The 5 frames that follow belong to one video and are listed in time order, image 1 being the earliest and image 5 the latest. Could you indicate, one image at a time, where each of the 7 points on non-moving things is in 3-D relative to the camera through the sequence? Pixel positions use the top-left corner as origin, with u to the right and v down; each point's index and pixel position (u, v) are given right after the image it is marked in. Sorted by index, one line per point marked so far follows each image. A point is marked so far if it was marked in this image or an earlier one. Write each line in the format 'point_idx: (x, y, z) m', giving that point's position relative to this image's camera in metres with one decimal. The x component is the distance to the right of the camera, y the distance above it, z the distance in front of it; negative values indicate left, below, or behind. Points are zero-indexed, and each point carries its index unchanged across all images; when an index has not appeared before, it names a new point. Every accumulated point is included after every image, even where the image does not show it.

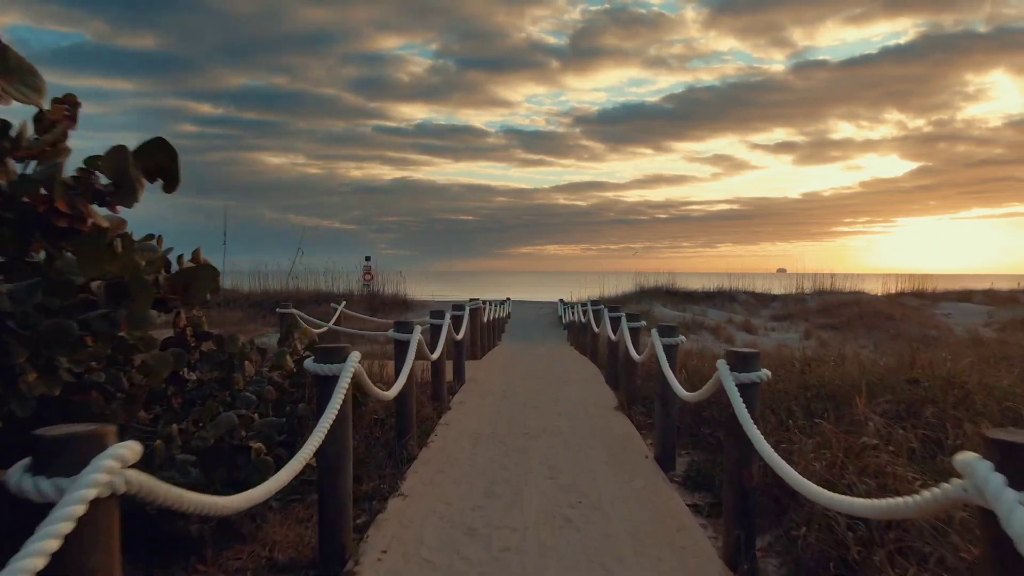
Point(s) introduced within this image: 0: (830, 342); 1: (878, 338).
0: (+6.8, -1.1, +18.4) m
1: (+7.7, -1.0, +18.1) m
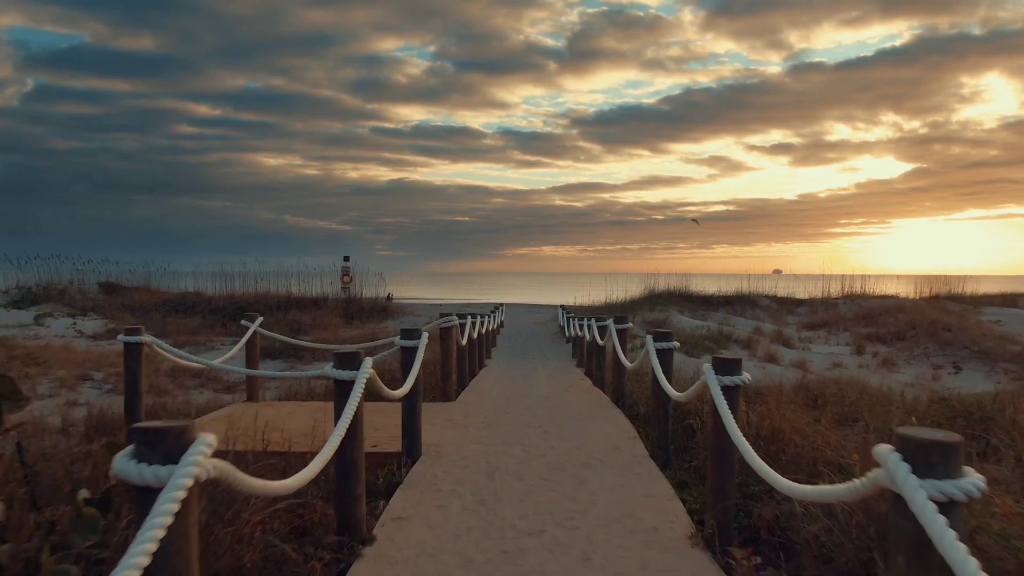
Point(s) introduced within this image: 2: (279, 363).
0: (+6.7, -1.3, +15.1) m
1: (+7.6, -1.1, +14.8) m
2: (-4.5, -1.5, +16.7) m
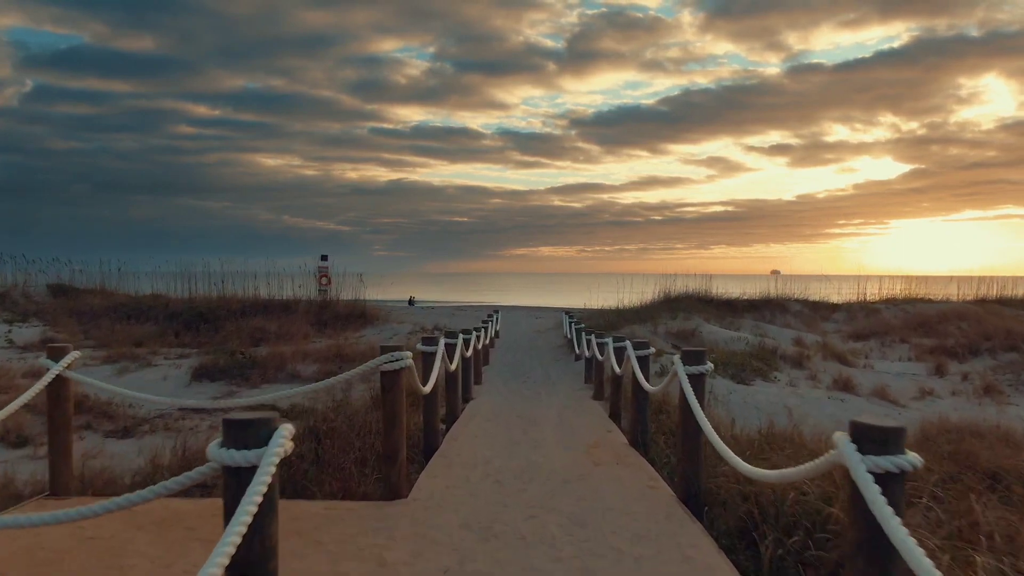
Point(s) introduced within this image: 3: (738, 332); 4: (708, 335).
0: (+6.6, -1.3, +11.8) m
1: (+7.6, -1.2, +11.5) m
2: (-4.6, -1.5, +13.4) m
3: (+4.6, -0.9, +17.3) m
4: (+3.7, -0.9, +16.0) m
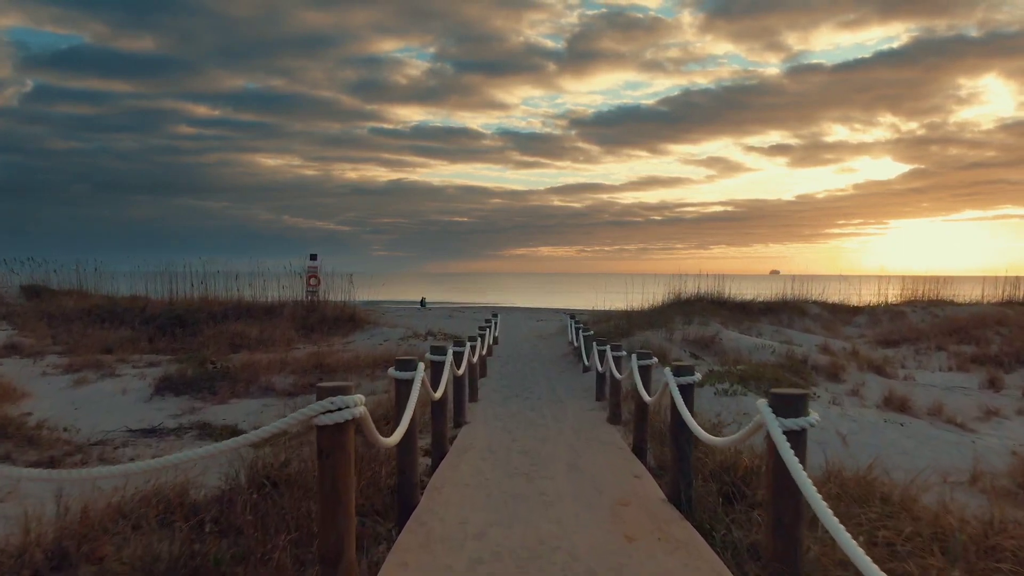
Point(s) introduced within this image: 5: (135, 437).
0: (+6.6, -1.4, +10.3) m
1: (+7.6, -1.3, +10.0) m
2: (-4.6, -1.6, +11.9) m
3: (+4.6, -0.9, +15.8) m
4: (+3.7, -0.9, +14.4) m
5: (-4.0, -1.6, +9.2) m
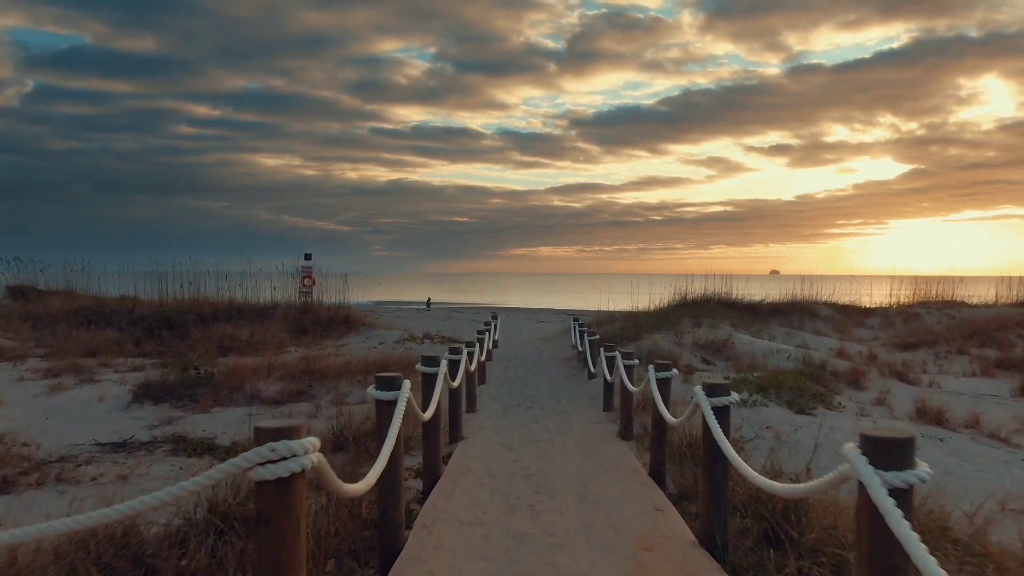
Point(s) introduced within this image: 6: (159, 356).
0: (+6.7, -1.4, +9.6) m
1: (+7.6, -1.3, +9.3) m
2: (-4.6, -1.6, +11.1) m
3: (+4.6, -1.0, +15.0) m
4: (+3.7, -0.9, +13.7) m
5: (-4.0, -1.6, +8.4) m
6: (-7.0, -1.3, +17.0) m
